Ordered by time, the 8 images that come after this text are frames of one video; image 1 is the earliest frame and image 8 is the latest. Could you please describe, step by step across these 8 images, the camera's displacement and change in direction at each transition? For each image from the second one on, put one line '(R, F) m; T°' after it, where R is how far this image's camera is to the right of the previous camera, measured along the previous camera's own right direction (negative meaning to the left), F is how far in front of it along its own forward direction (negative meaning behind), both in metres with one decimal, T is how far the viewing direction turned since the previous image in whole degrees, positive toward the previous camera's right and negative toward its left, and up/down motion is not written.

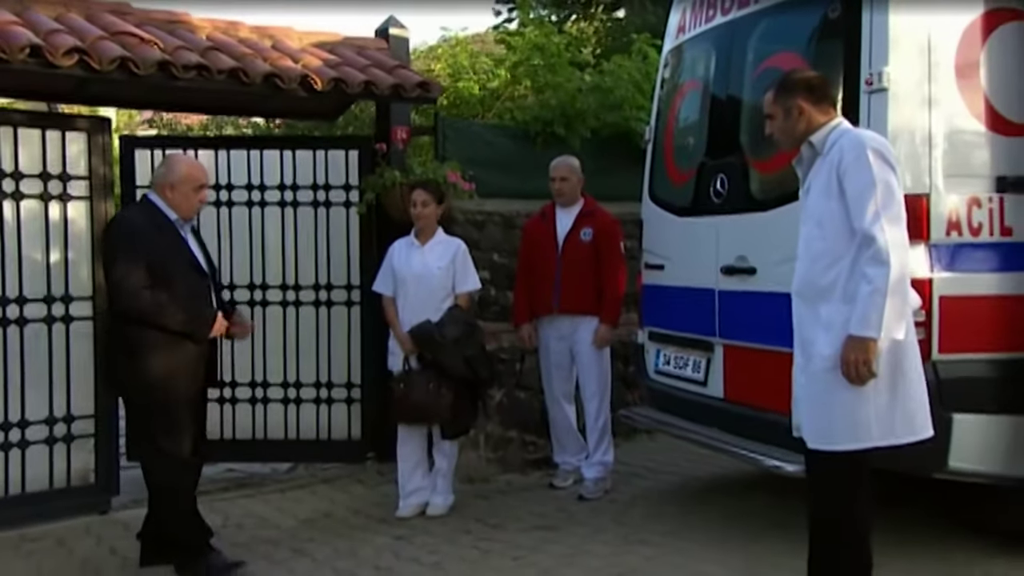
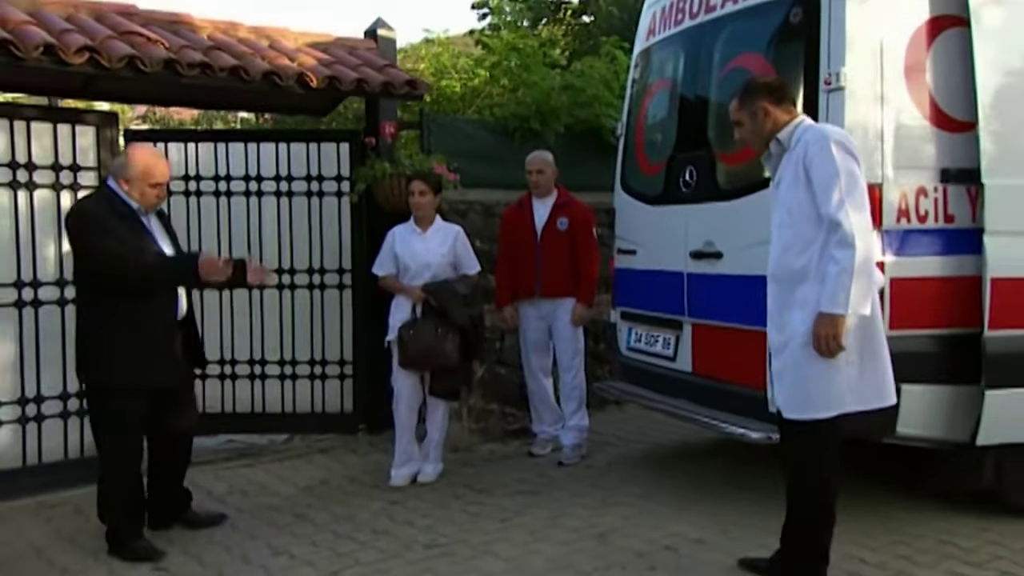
(-0.1, -0.3) m; +2°
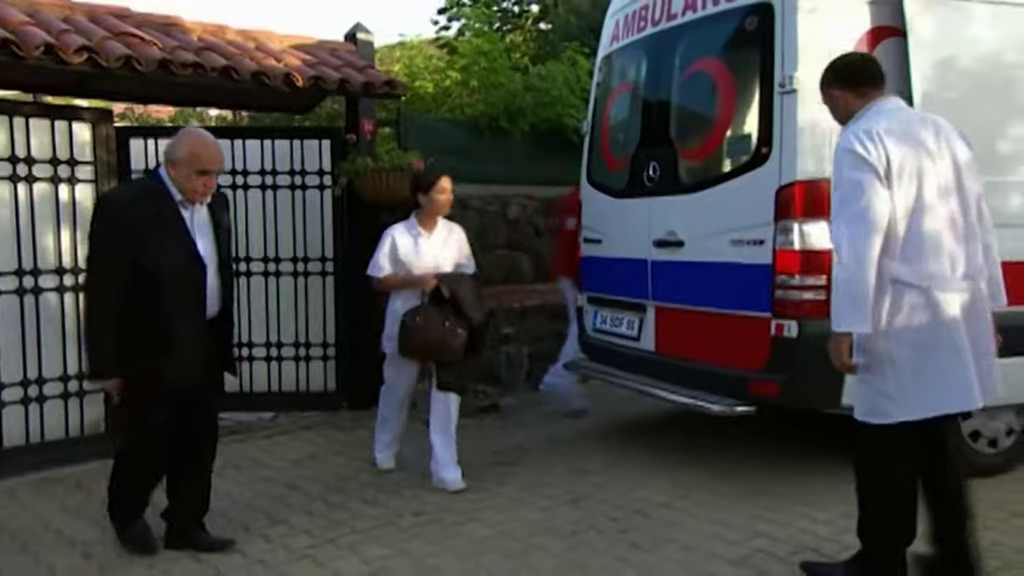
(-0.2, -0.4) m; +3°
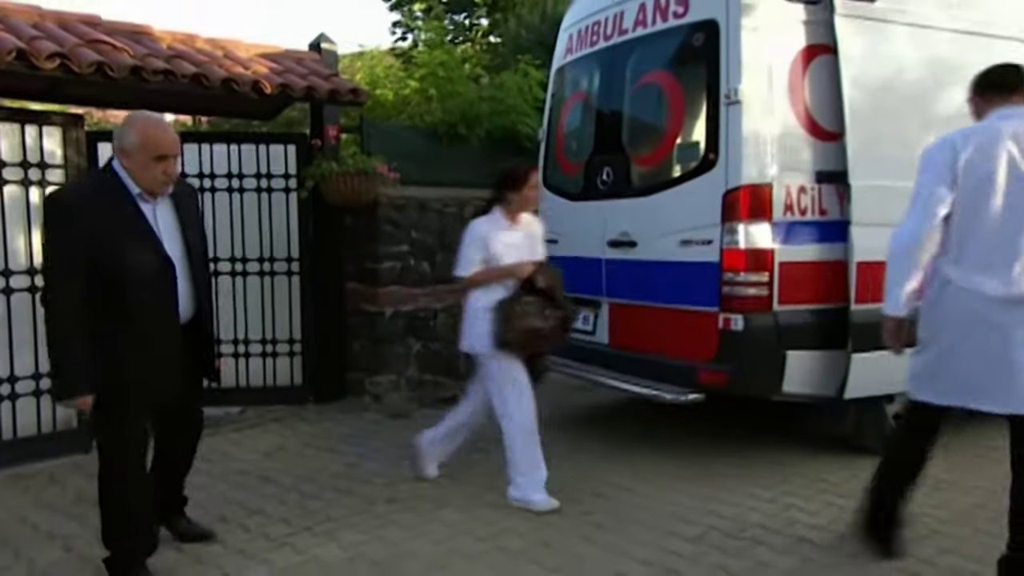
(-0.2, -0.3) m; +4°
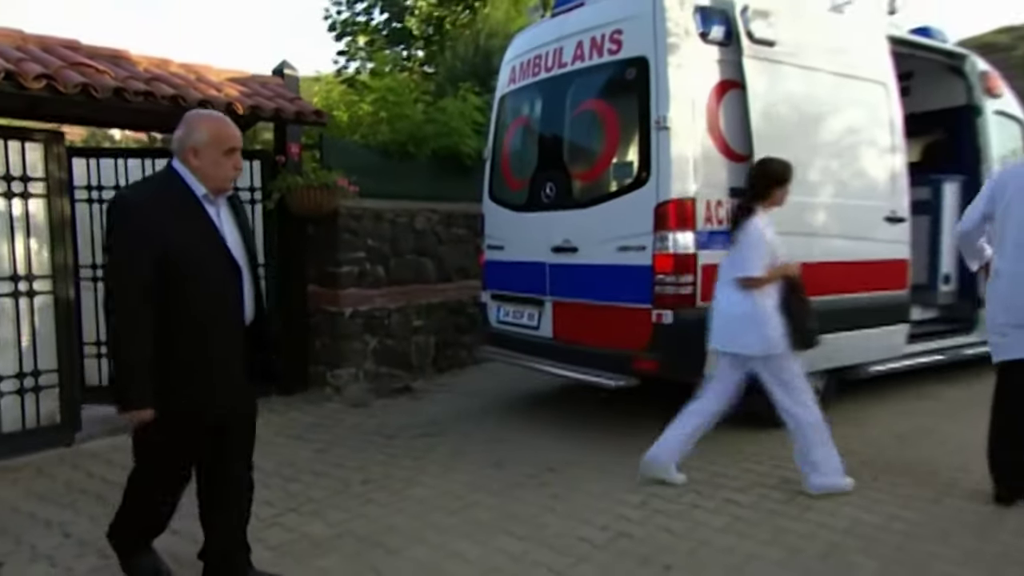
(-0.5, -0.7) m; +8°
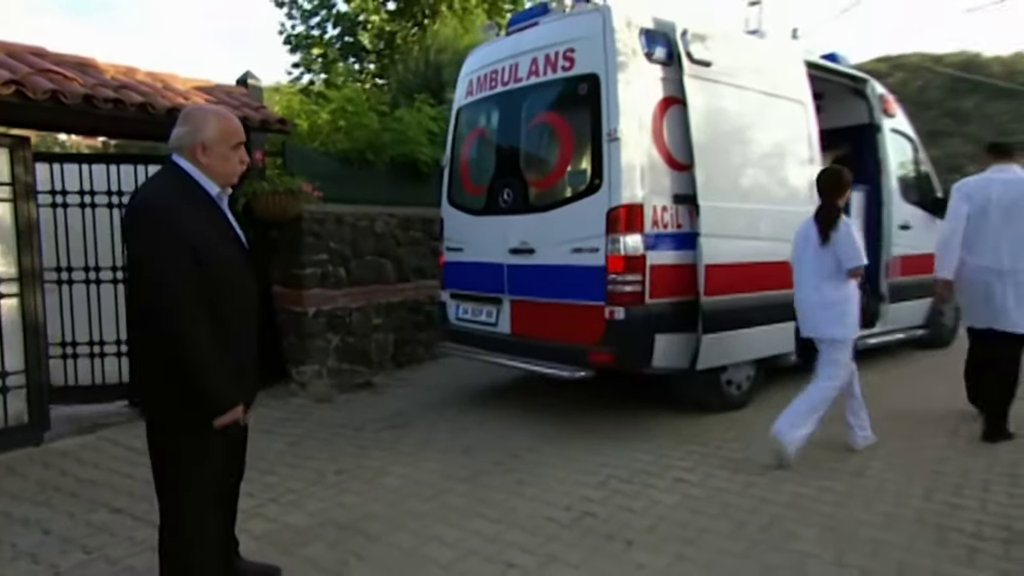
(-0.5, -0.4) m; +6°
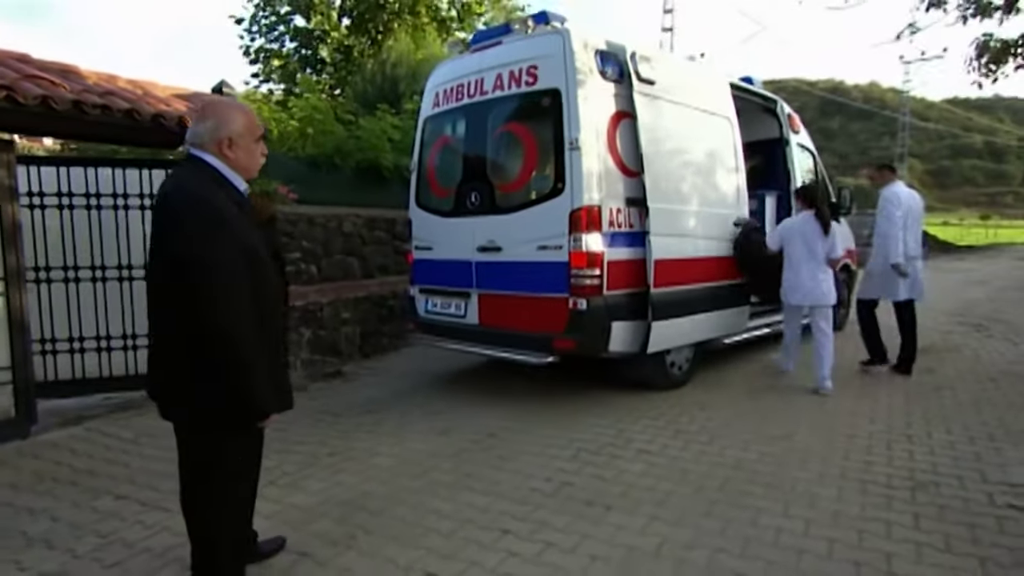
(-0.9, -0.6) m; +9°
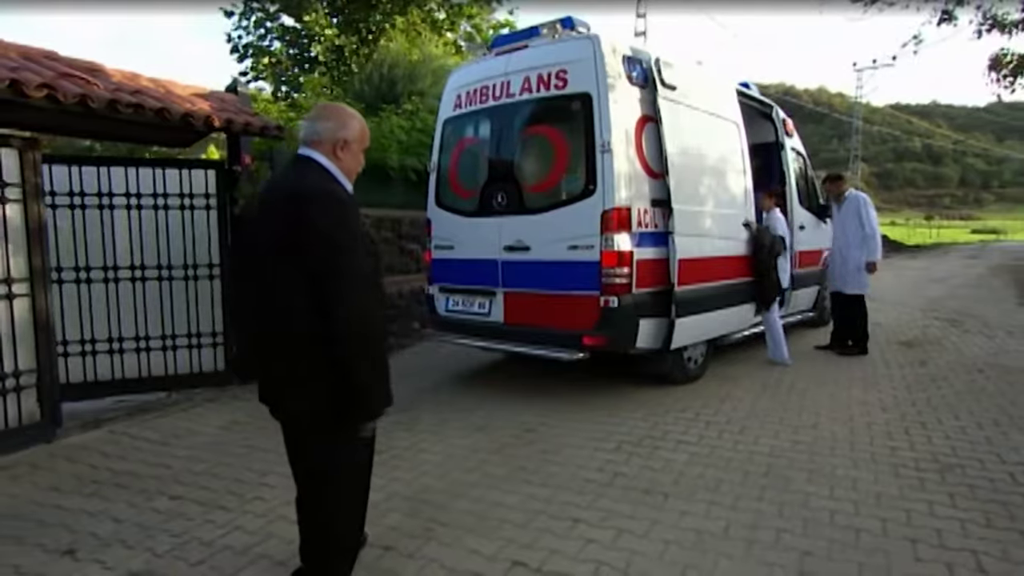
(-0.9, -0.1) m; +5°
